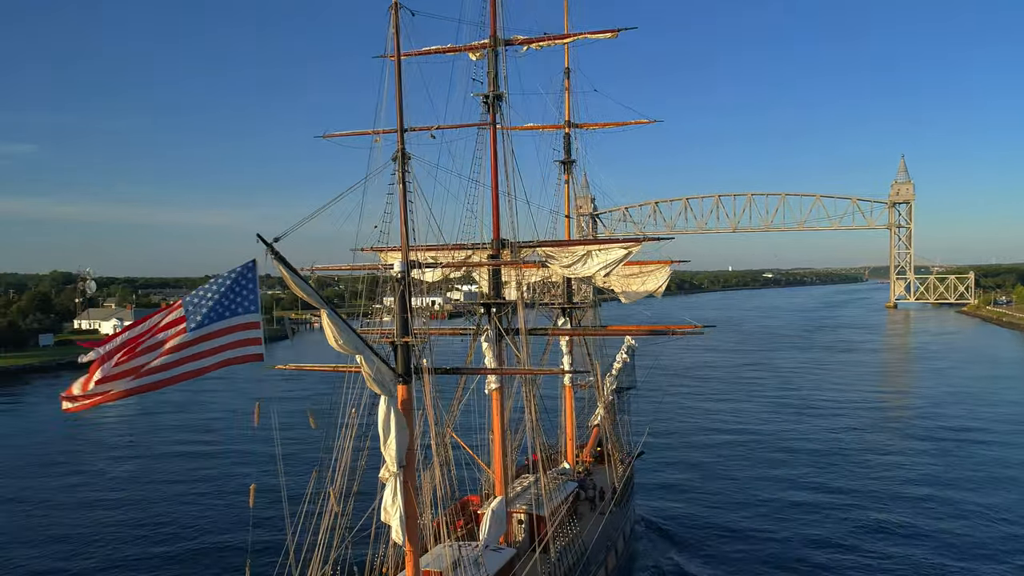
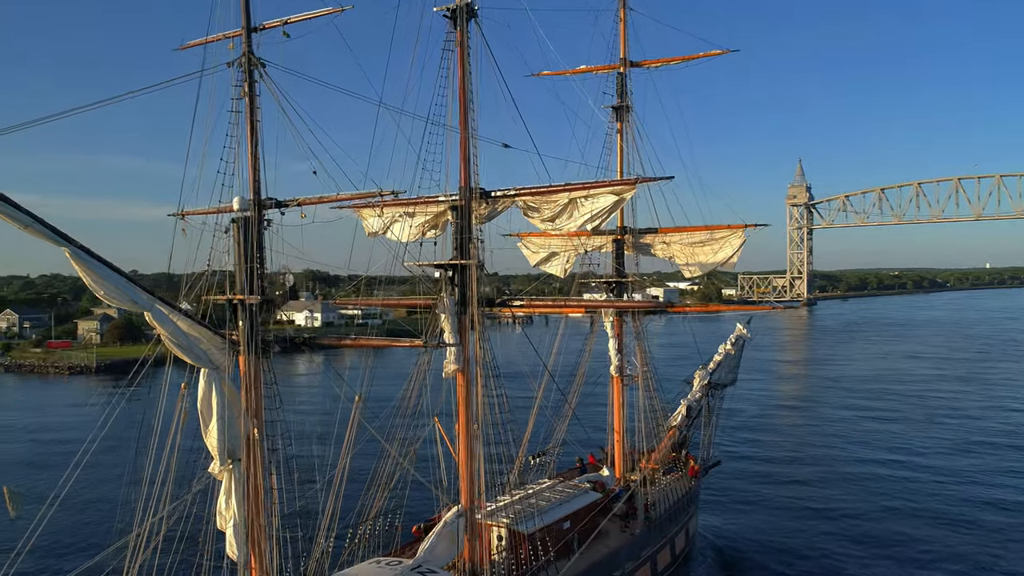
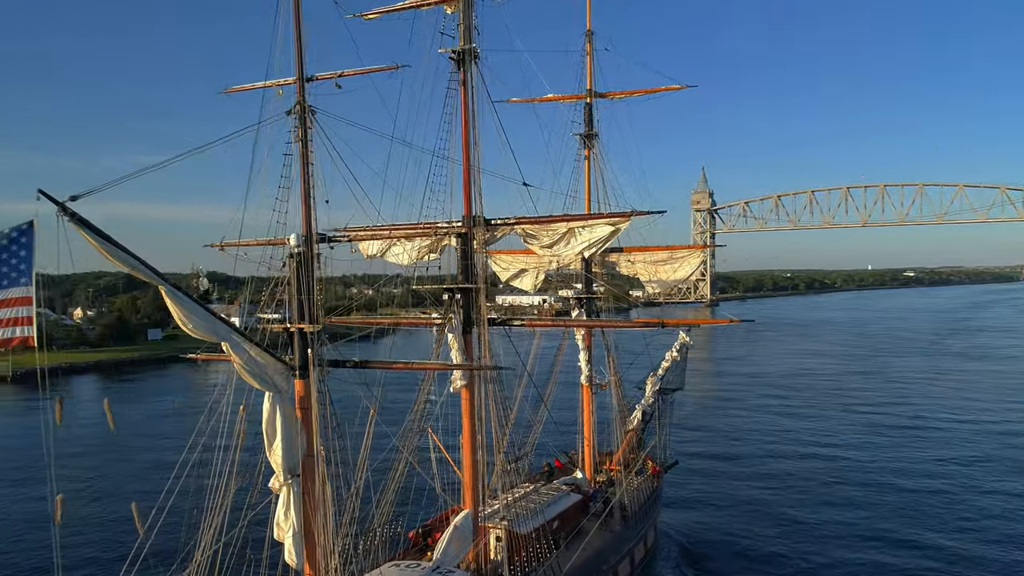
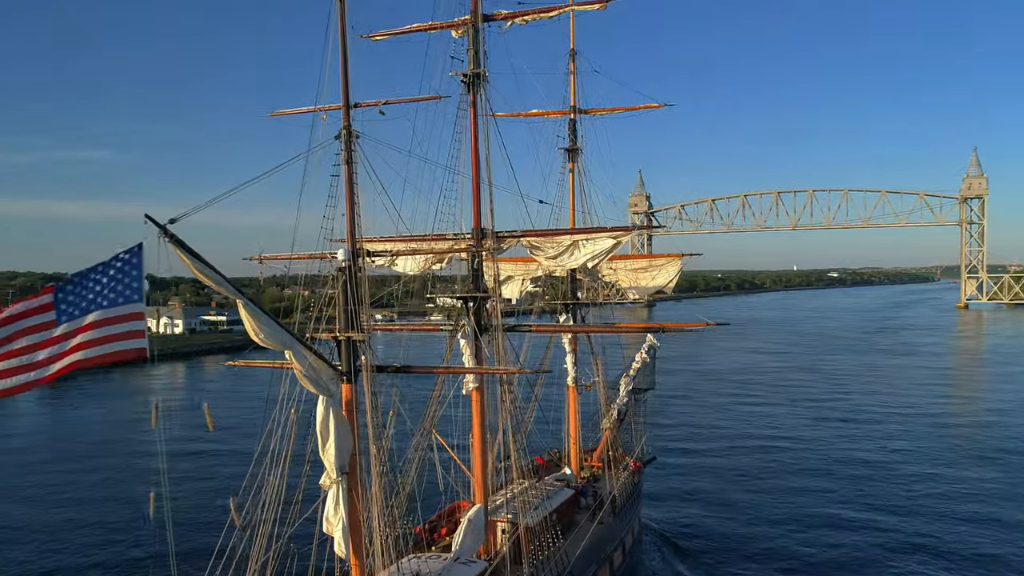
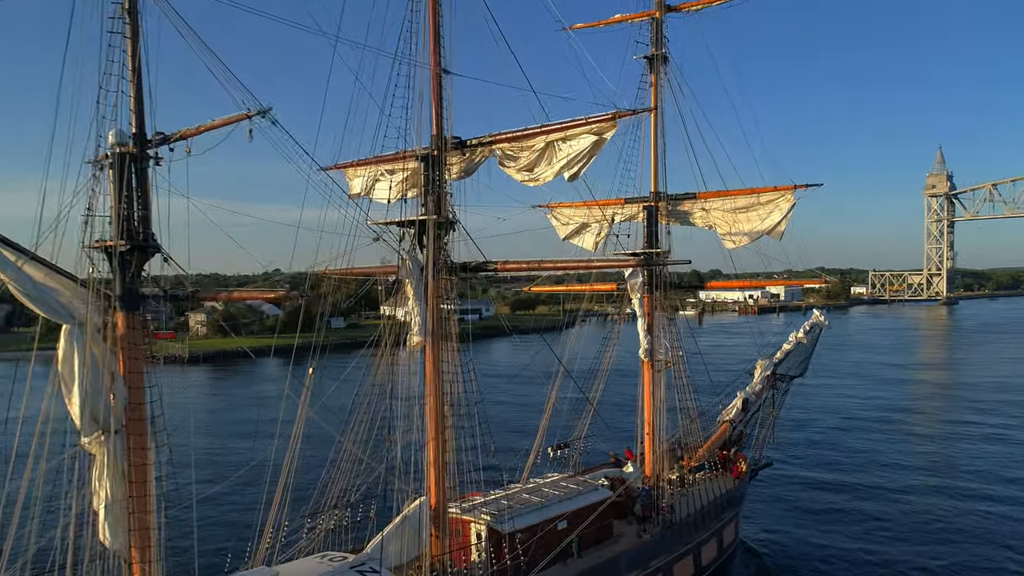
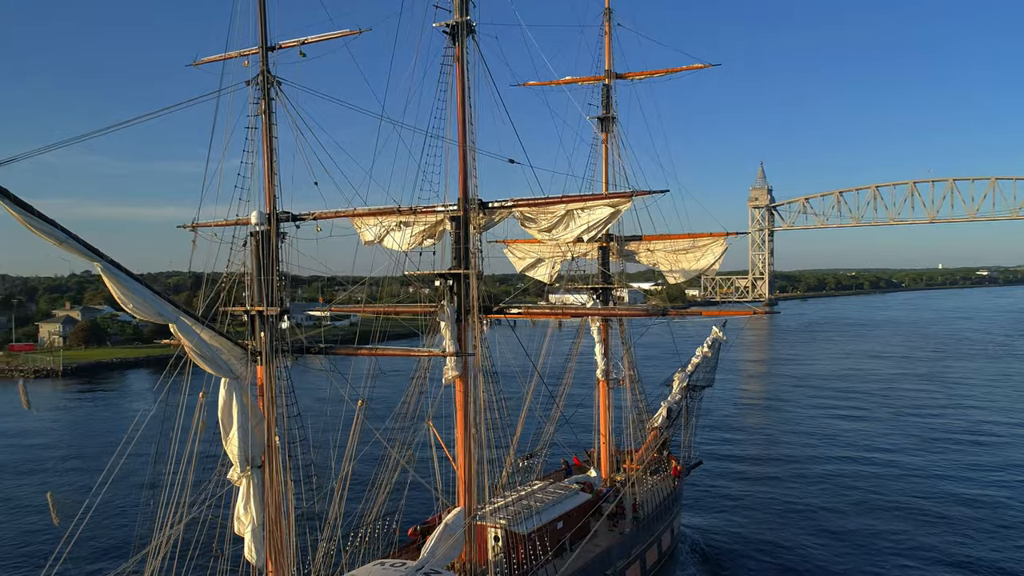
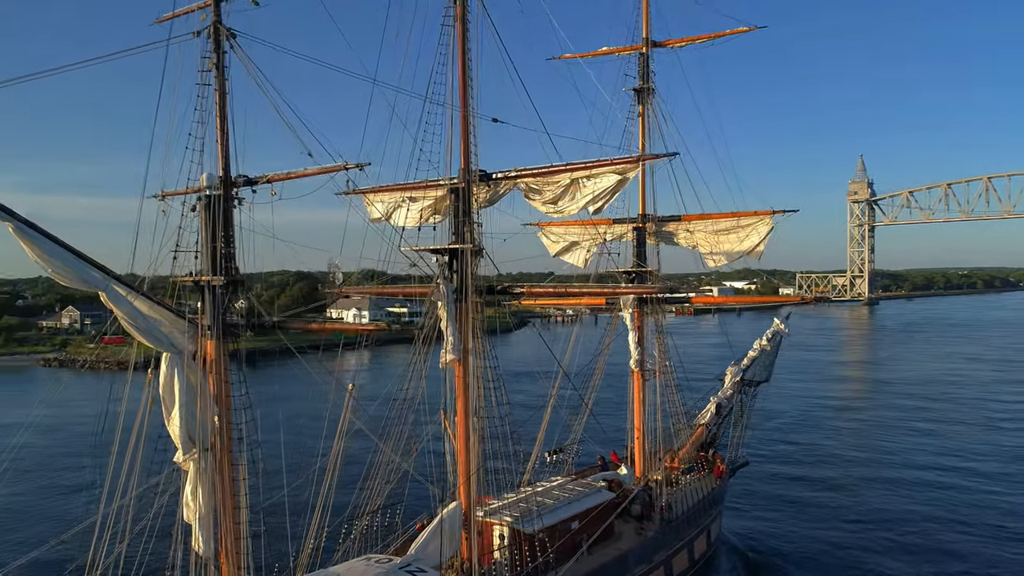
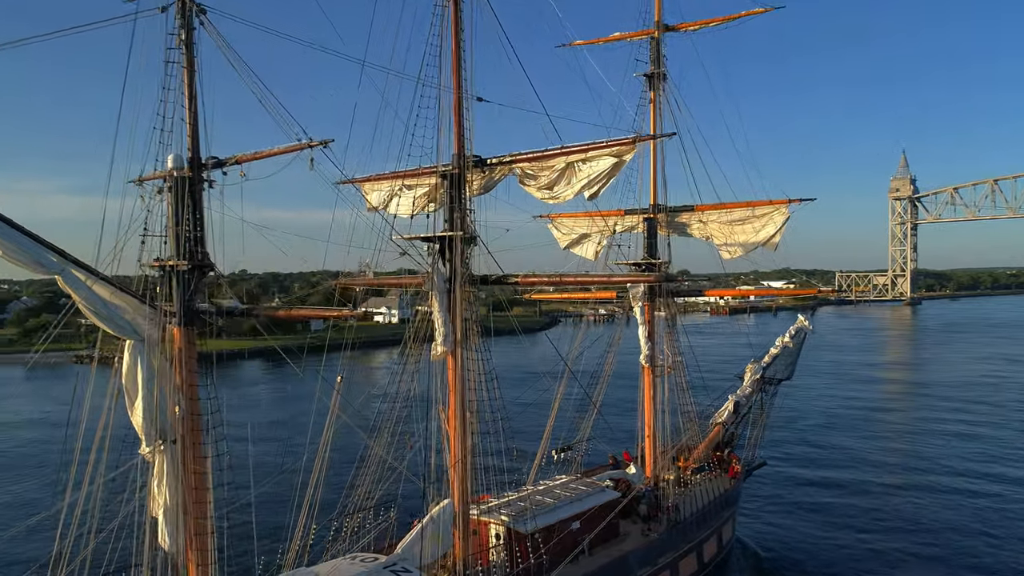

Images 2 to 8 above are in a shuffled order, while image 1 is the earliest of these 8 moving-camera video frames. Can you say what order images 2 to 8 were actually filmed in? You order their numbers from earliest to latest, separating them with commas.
4, 3, 6, 2, 7, 8, 5
